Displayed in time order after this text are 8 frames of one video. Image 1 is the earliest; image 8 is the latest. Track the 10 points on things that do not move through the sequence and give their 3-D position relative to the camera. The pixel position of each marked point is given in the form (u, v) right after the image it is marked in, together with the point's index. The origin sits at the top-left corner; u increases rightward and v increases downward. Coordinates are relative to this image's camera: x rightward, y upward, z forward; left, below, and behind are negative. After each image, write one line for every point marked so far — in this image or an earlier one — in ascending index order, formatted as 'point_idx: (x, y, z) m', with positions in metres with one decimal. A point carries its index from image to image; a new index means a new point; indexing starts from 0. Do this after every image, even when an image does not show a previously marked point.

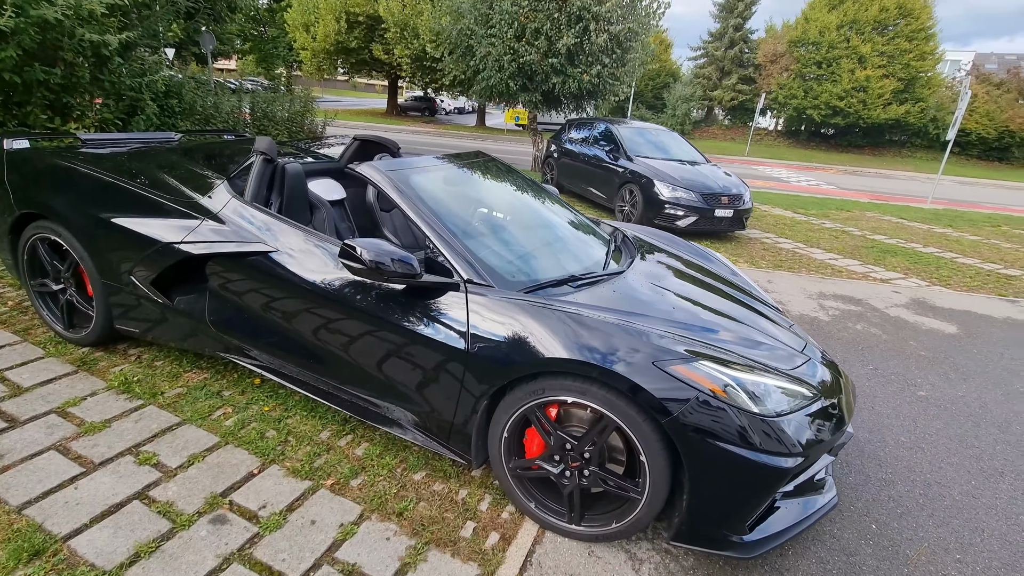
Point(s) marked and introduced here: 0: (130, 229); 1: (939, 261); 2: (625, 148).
0: (-2.0, +0.3, +2.5) m
1: (+6.6, +0.4, +7.4) m
2: (+2.0, +2.4, +8.3) m
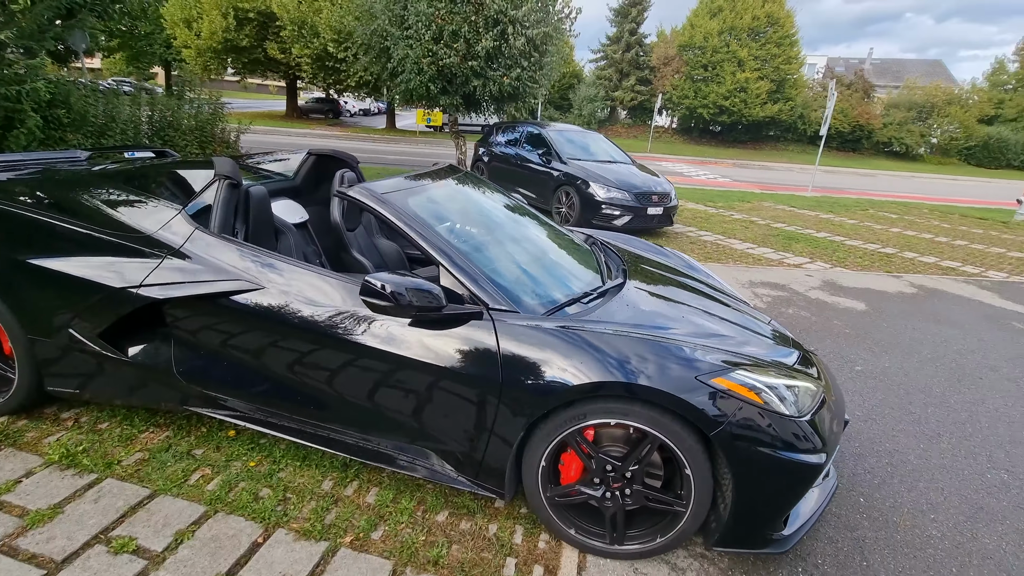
0: (-2.0, +0.1, +2.1) m
1: (+5.6, +0.8, +8.4) m
2: (+0.8, +2.4, +8.4) m
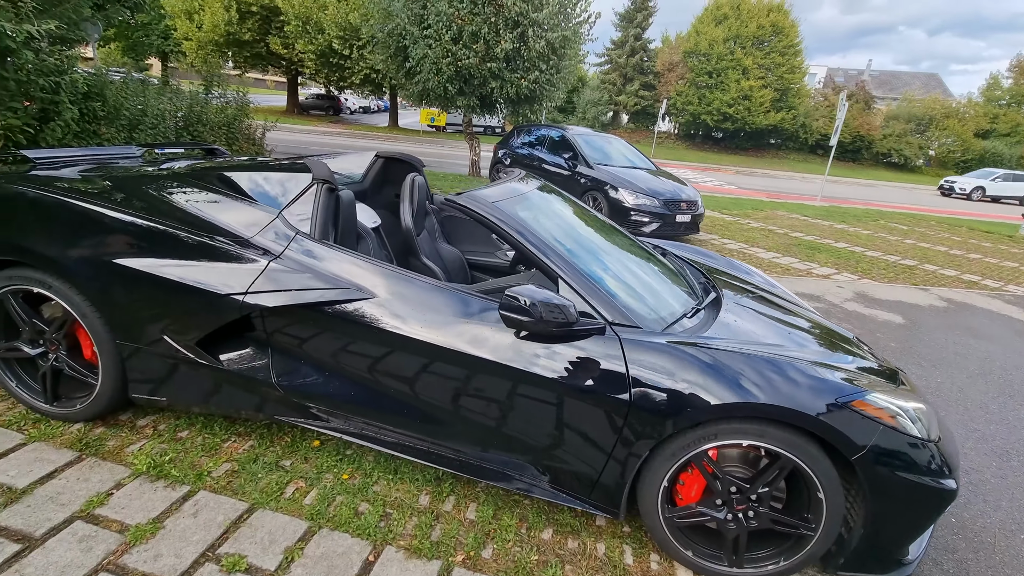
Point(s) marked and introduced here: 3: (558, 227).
0: (-1.5, +0.1, +2.1) m
1: (+6.0, +0.6, +8.5) m
2: (+1.2, +2.3, +8.4) m
3: (+0.2, +0.3, +2.5) m
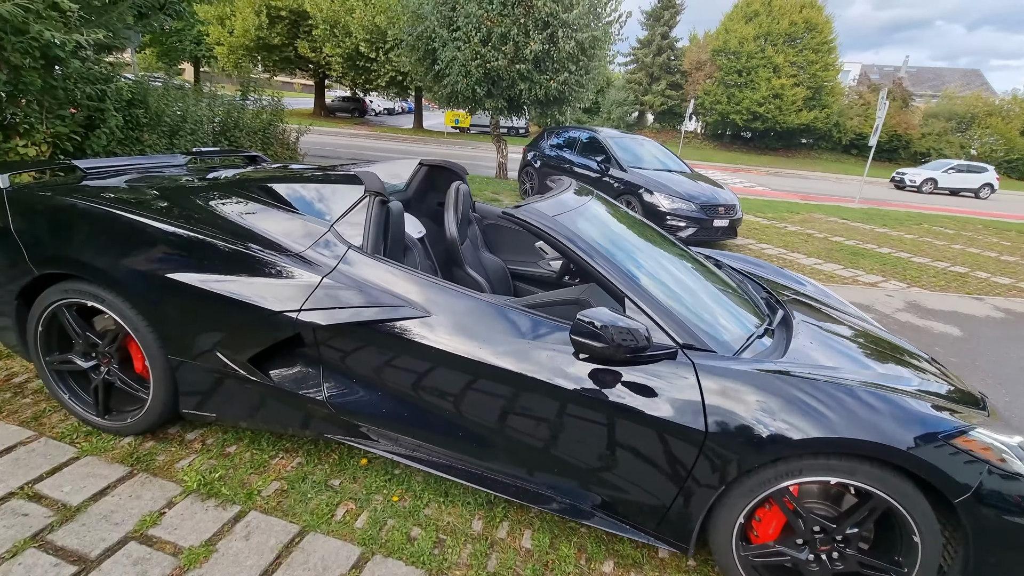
0: (-1.2, 0.0, +2.0) m
1: (+6.5, +0.4, +8.1) m
2: (+1.8, +2.2, +8.3) m
3: (+0.5, +0.3, +2.3) m
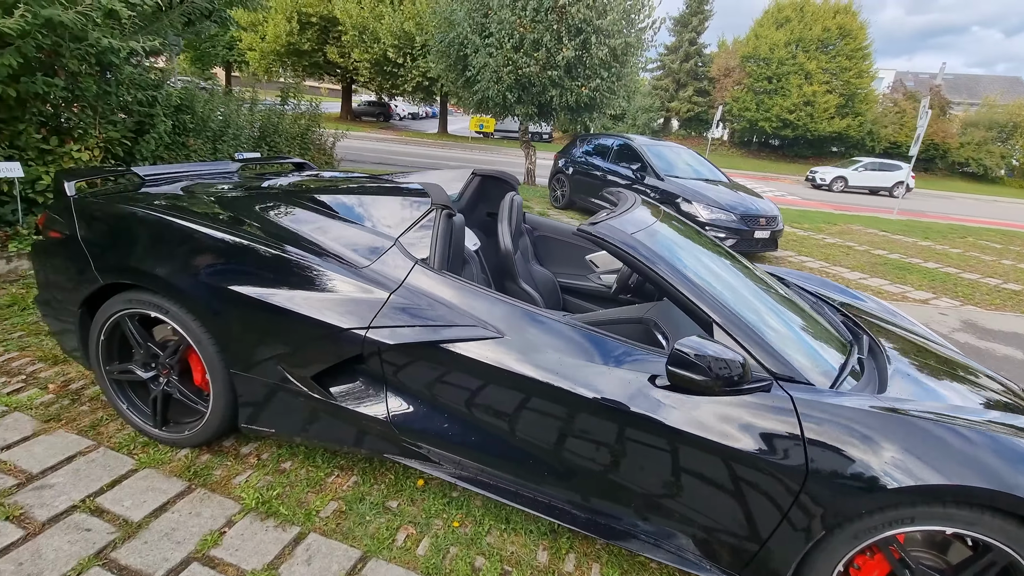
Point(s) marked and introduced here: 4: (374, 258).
0: (-1.0, -0.1, +2.0) m
1: (+7.0, +0.2, +7.8) m
2: (+2.3, +2.0, +8.1) m
3: (+0.8, +0.2, +2.2) m
4: (-0.6, +0.1, +2.1) m
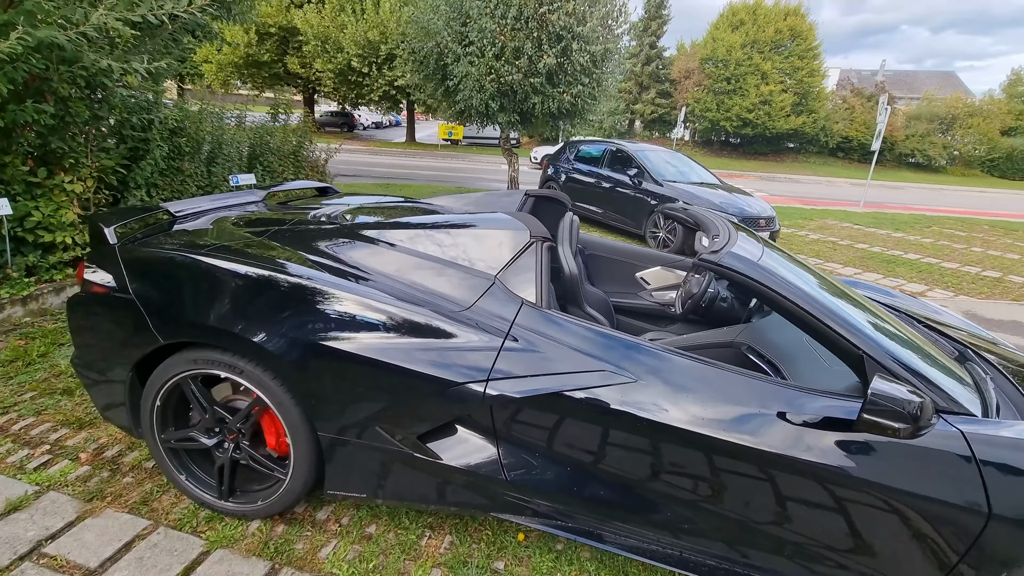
0: (-0.5, -0.3, +1.8) m
1: (+7.1, +0.3, +8.1) m
2: (+2.3, +1.9, +8.1) m
3: (+1.2, +0.1, +2.2) m
4: (-0.2, 0.0, +1.9) m
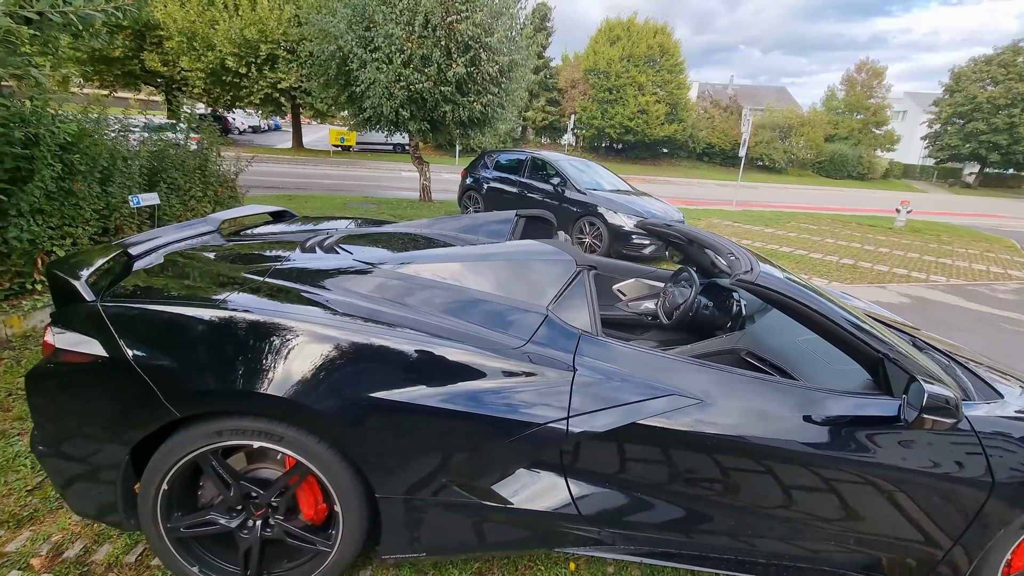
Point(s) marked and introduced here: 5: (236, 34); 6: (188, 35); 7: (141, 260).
0: (-0.3, -0.4, +1.6) m
1: (+5.8, +0.6, +9.4) m
2: (+1.0, +1.9, +8.5) m
3: (+1.3, 0.0, +2.4) m
4: (0.0, -0.2, +1.8) m
5: (-11.2, +10.4, +19.9) m
6: (-13.4, +10.6, +20.3) m
7: (-1.5, +0.1, +2.1) m
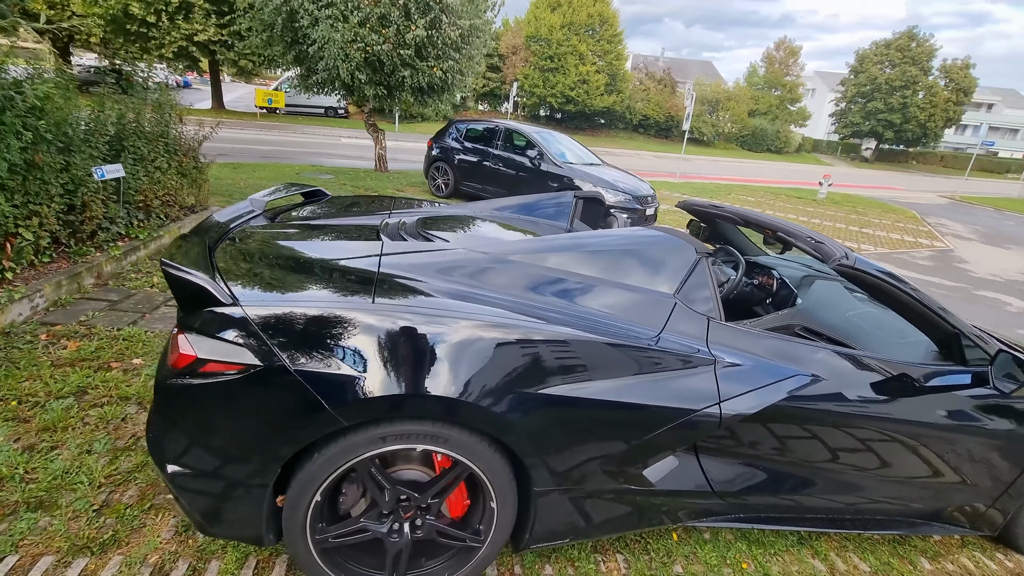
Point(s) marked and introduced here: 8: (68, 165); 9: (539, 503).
0: (+0.3, -0.4, +1.7) m
1: (+5.2, +1.2, +10.1) m
2: (+0.5, +2.3, +8.4) m
3: (+1.7, +0.1, +2.6) m
4: (+0.5, -0.1, +1.9) m
5: (-13.2, +11.2, +17.5) m
6: (-15.5, +11.4, +17.6) m
7: (-1.1, +0.1, +1.9) m
8: (-3.4, +0.9, +3.7) m
9: (+0.2, -0.8, +1.8) m
